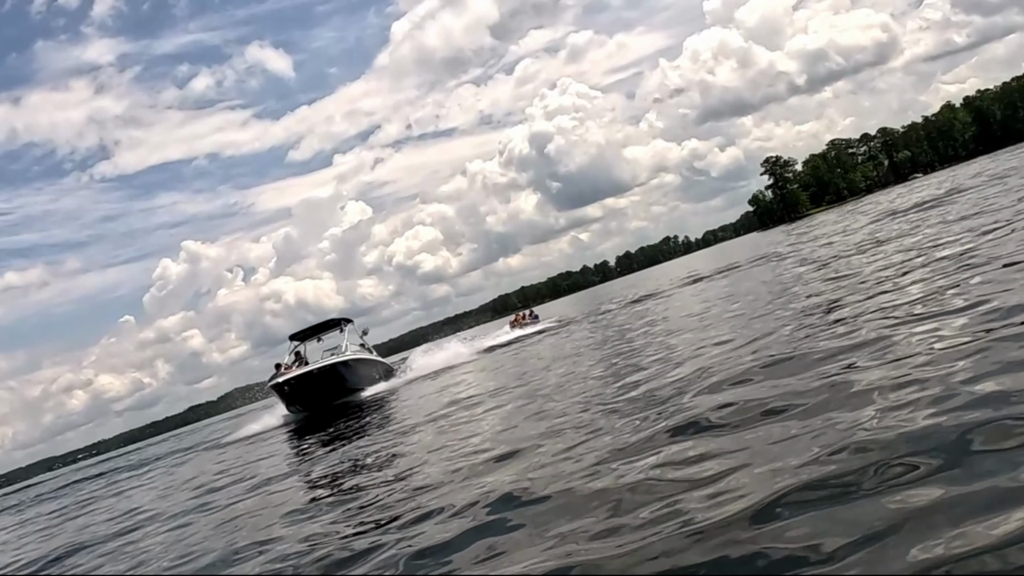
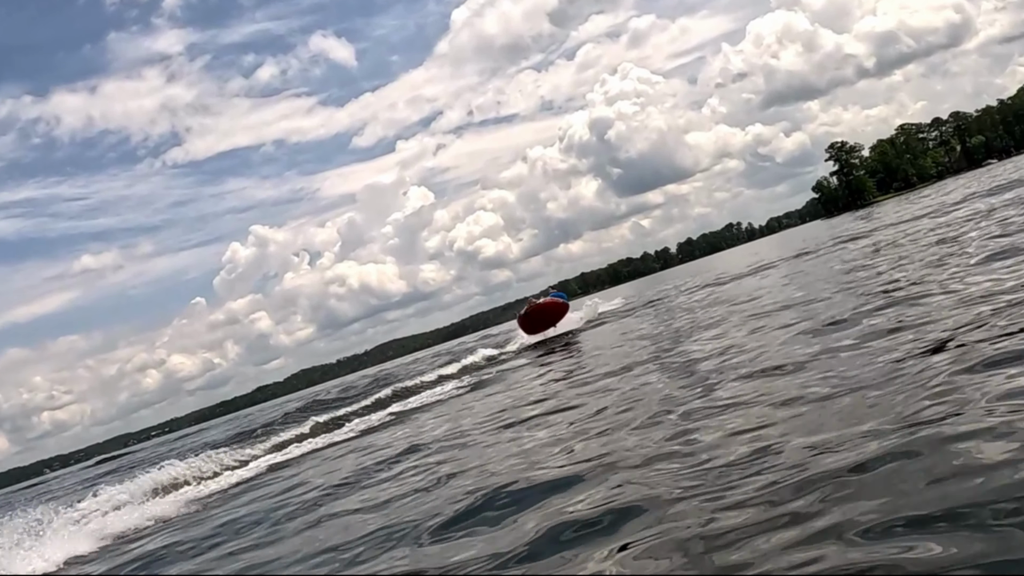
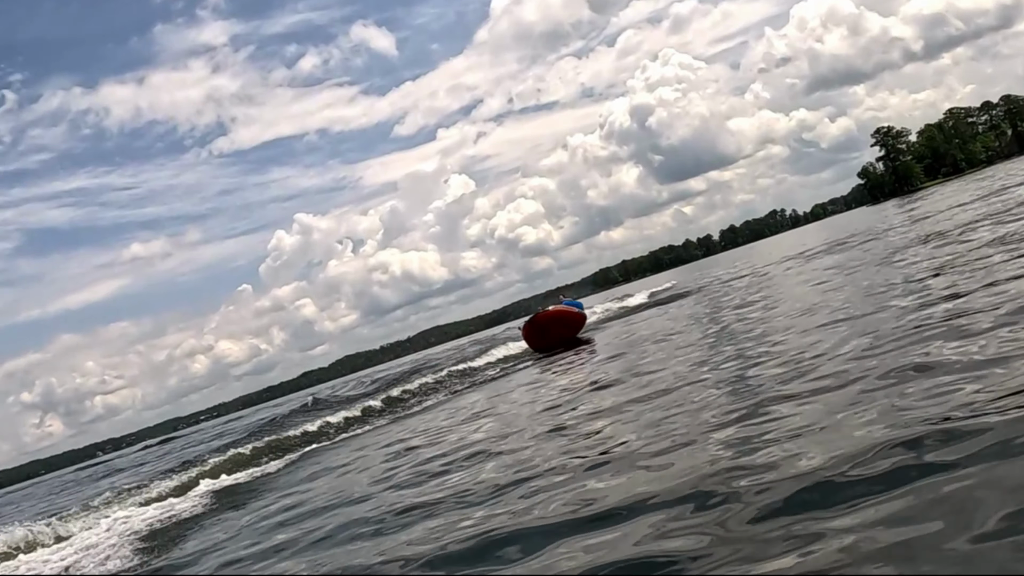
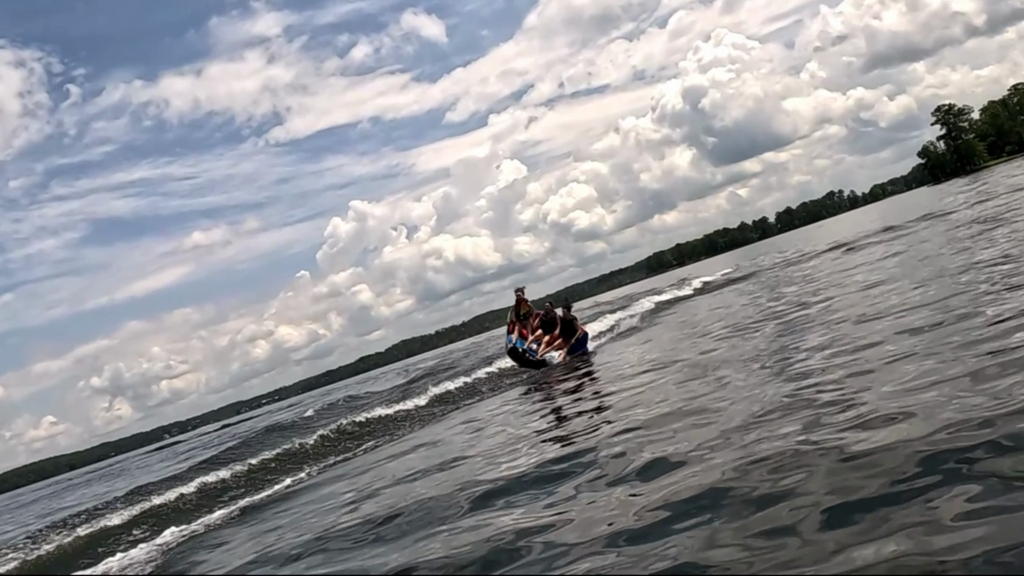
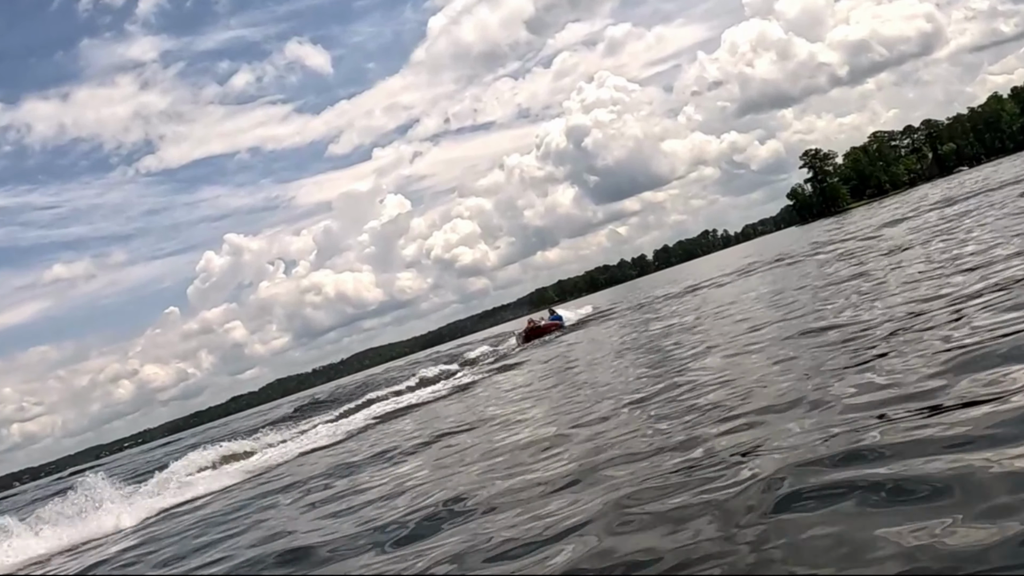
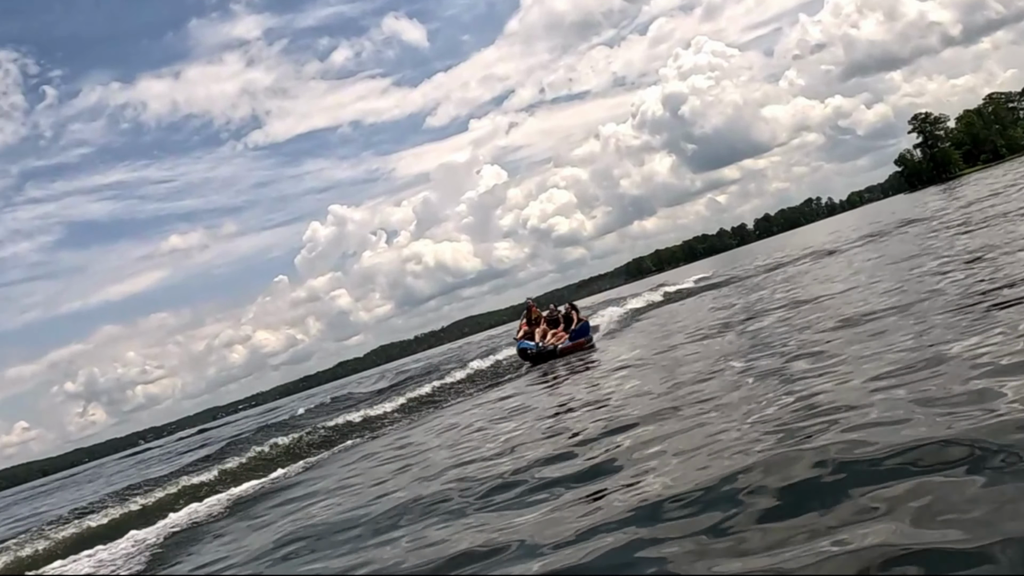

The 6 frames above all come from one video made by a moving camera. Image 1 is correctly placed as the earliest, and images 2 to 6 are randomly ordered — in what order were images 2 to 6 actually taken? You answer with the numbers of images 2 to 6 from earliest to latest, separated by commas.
5, 2, 3, 6, 4
